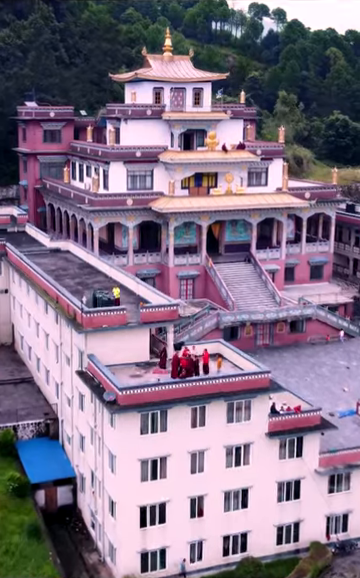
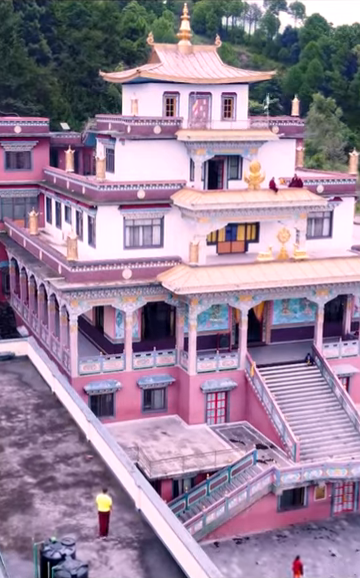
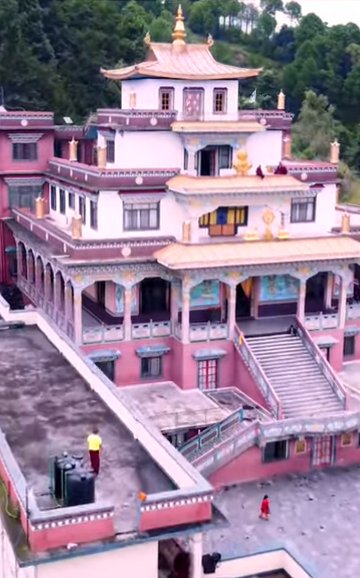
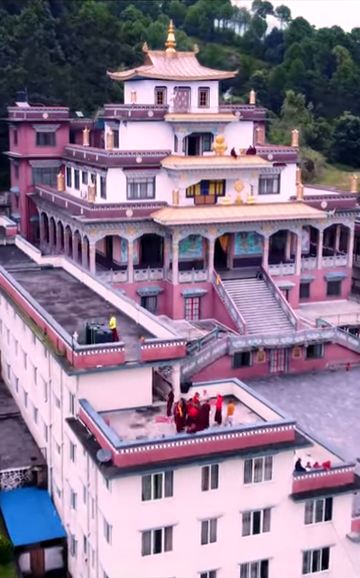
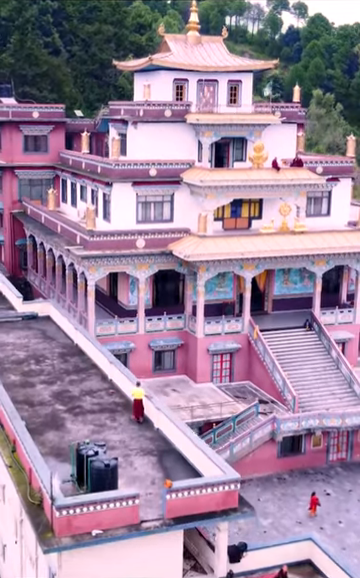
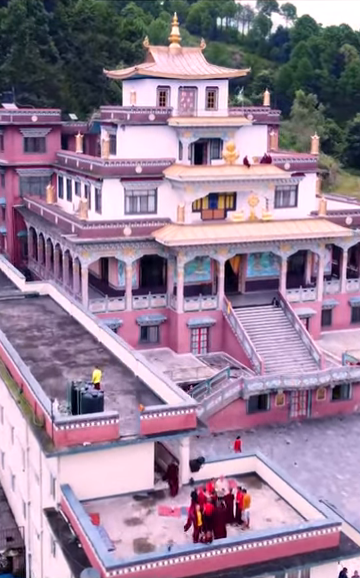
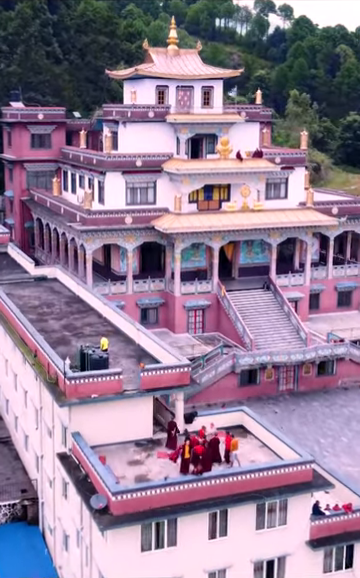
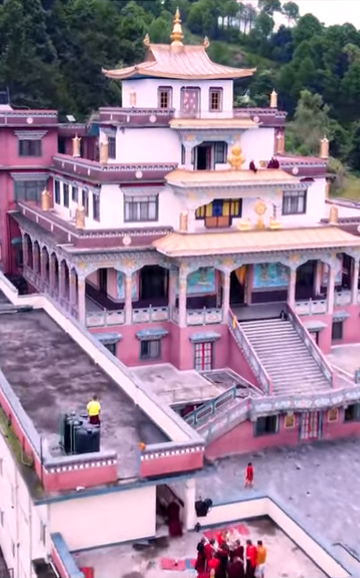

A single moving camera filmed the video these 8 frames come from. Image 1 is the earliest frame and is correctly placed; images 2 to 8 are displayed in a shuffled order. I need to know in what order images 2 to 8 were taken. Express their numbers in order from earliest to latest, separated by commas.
4, 7, 6, 8, 3, 2, 5
